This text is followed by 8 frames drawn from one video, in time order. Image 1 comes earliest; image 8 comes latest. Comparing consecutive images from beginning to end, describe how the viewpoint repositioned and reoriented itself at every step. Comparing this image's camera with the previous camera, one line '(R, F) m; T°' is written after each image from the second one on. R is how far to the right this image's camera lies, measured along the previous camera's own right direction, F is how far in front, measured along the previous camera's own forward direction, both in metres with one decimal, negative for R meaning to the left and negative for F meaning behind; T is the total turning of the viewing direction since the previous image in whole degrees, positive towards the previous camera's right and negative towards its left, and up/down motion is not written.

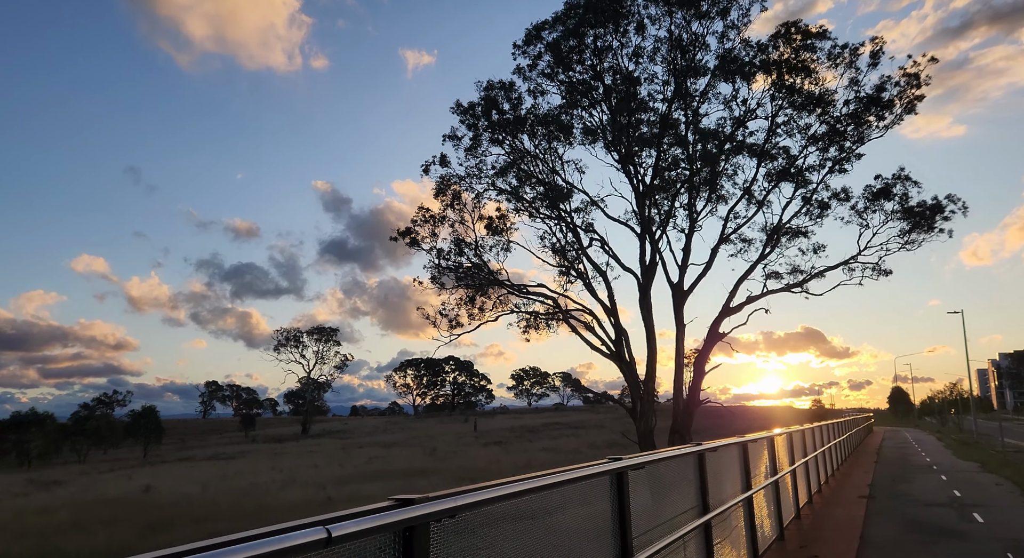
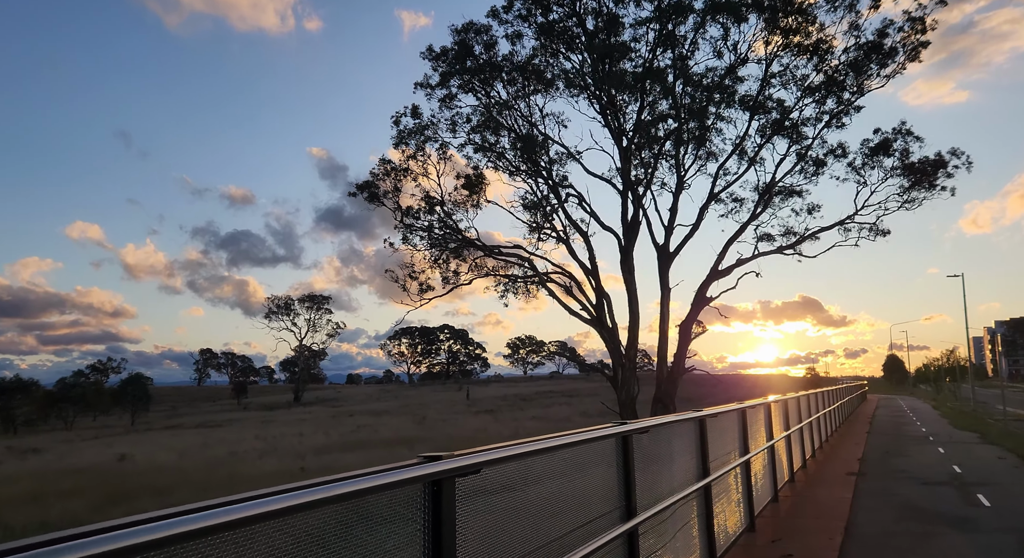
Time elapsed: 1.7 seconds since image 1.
(+0.9, +1.4) m; 0°
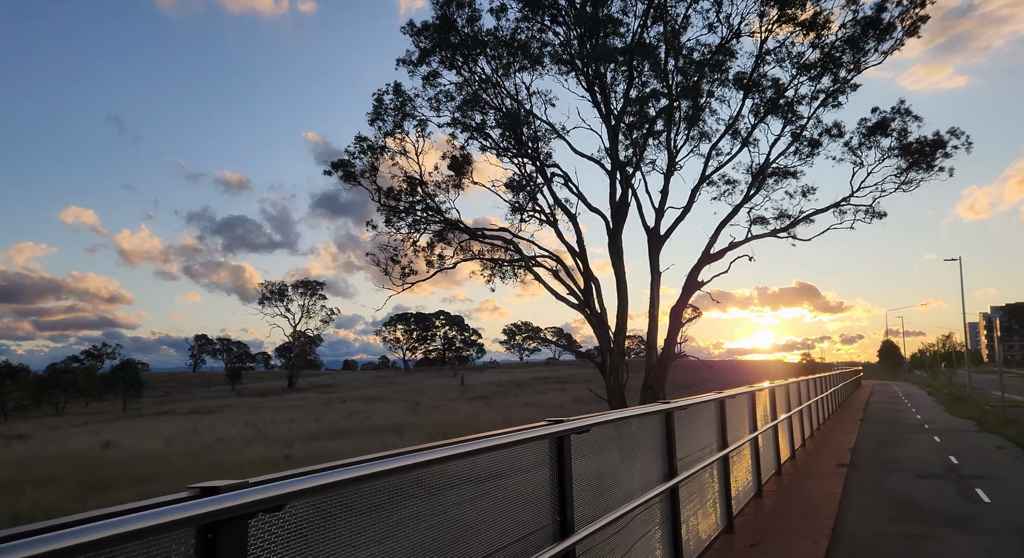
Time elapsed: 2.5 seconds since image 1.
(+0.4, +0.6) m; 0°
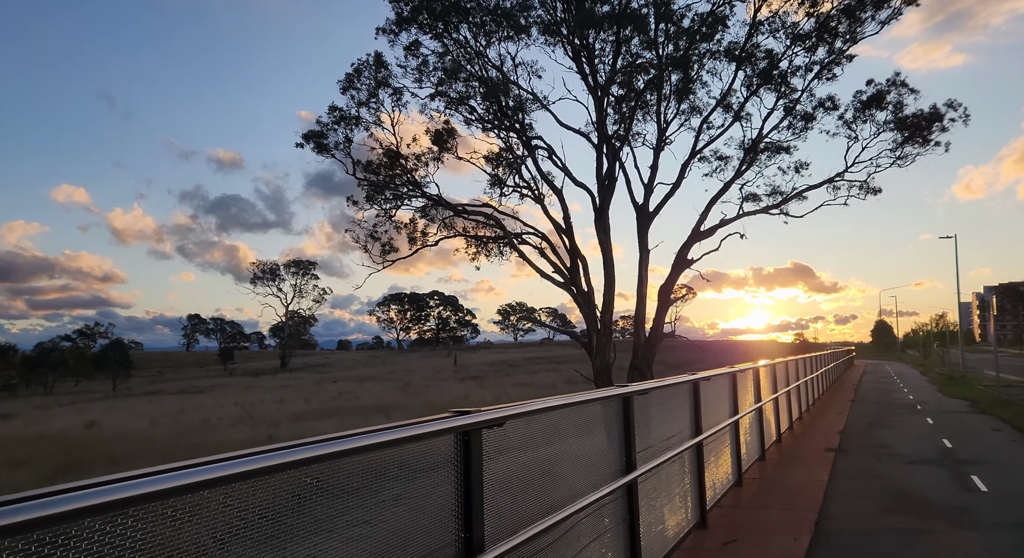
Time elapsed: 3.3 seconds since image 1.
(+0.4, +0.6) m; 0°
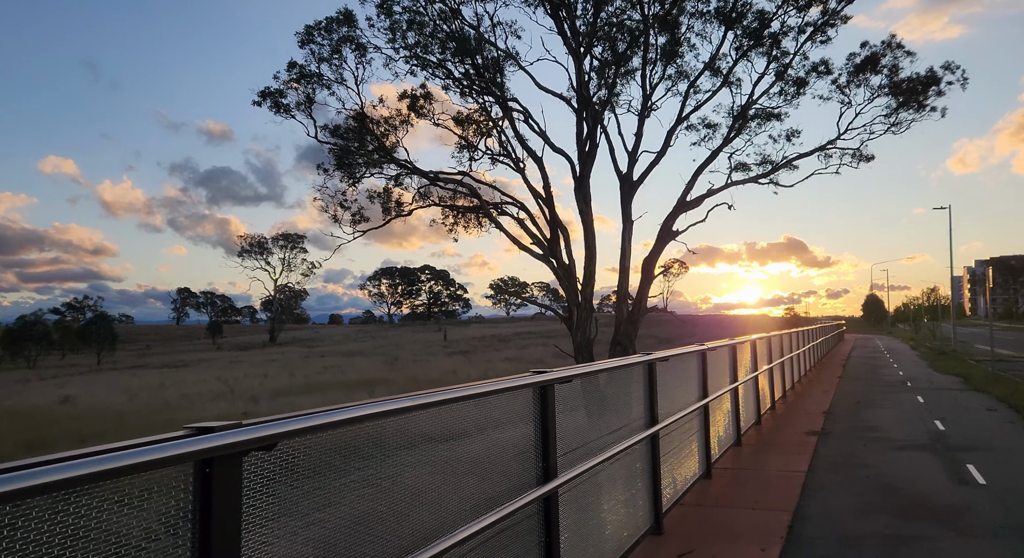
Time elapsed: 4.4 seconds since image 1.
(+0.6, +0.9) m; +1°
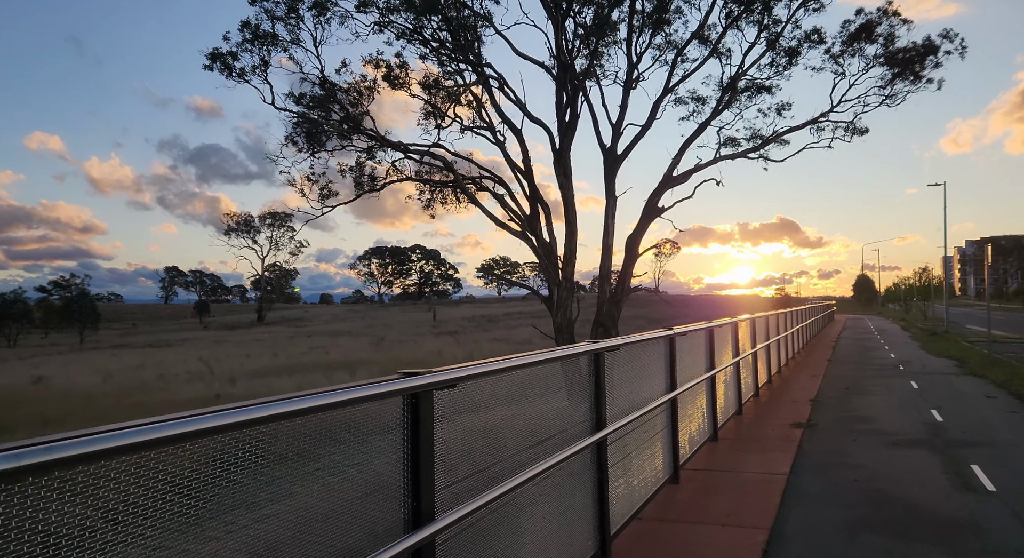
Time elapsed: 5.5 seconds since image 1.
(+0.5, +0.9) m; +1°
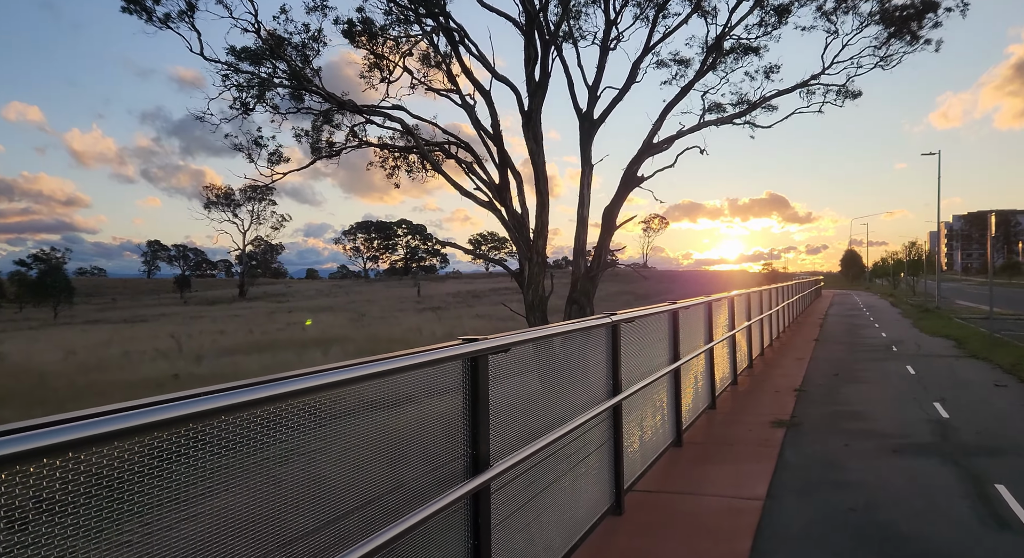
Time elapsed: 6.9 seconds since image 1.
(+0.7, +1.3) m; +1°
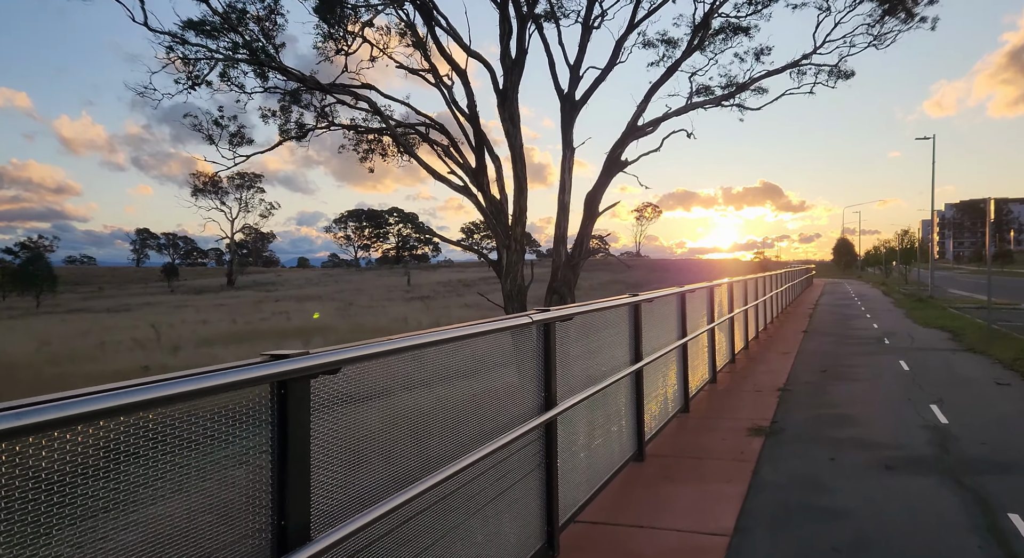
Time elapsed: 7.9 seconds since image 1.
(+0.5, +0.8) m; +1°
